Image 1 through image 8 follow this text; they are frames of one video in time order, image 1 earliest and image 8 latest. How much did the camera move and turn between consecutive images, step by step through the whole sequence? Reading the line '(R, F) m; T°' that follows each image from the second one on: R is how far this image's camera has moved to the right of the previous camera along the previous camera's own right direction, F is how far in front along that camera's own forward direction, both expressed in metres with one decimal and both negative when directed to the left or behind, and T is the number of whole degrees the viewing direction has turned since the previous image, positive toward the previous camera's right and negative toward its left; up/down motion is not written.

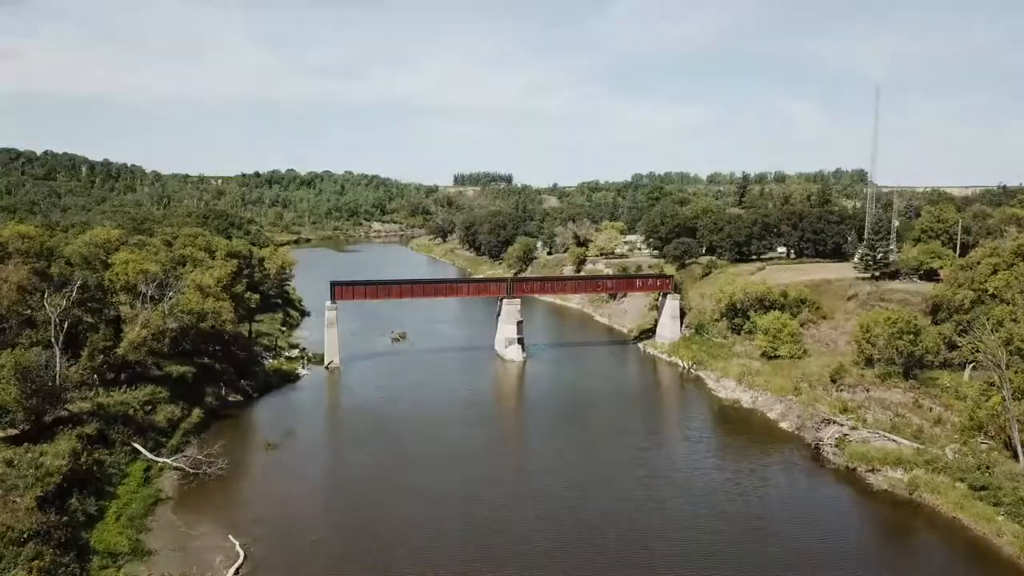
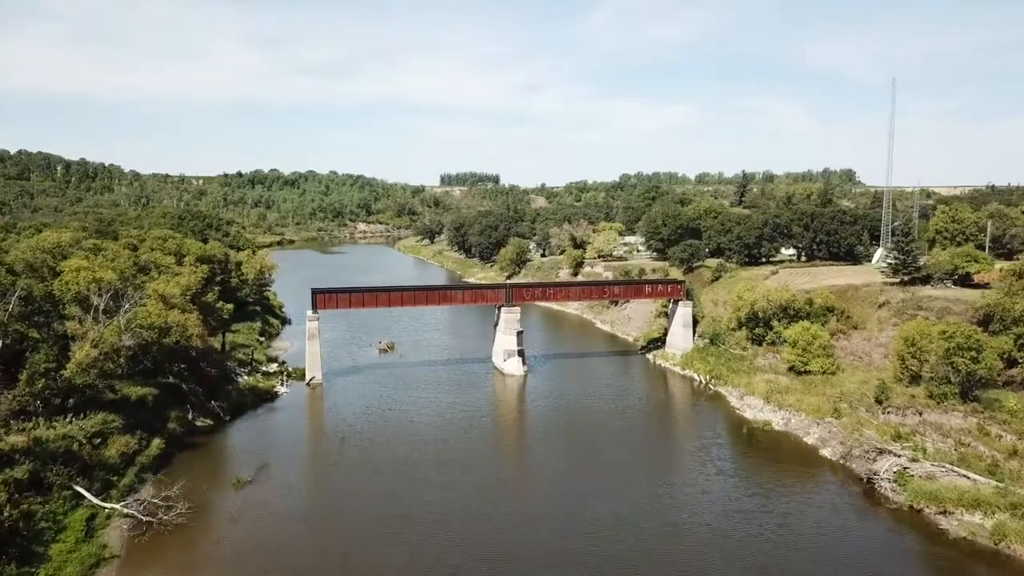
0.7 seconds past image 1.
(-0.8, +4.5) m; +1°
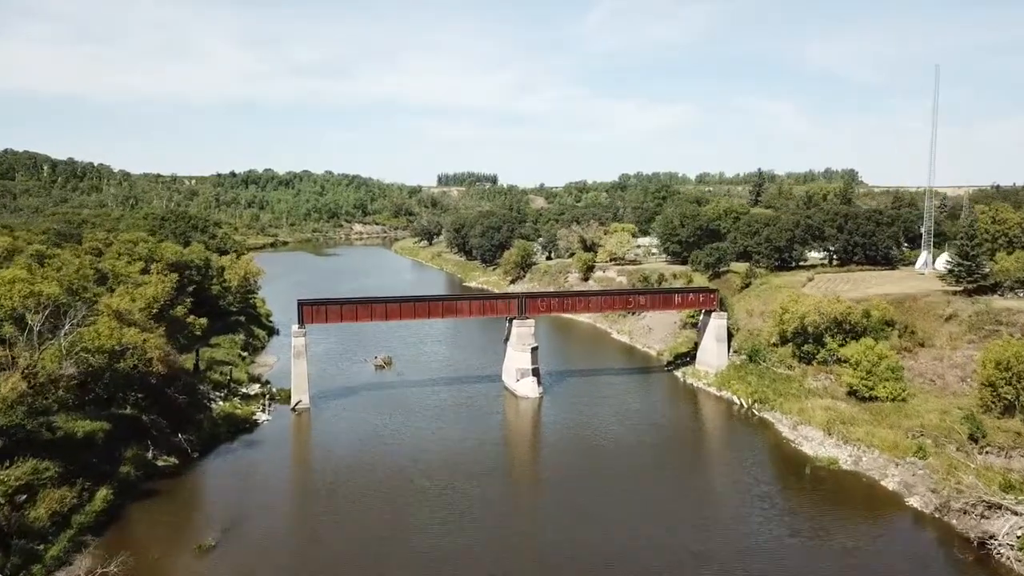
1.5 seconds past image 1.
(-0.9, +5.7) m; 0°
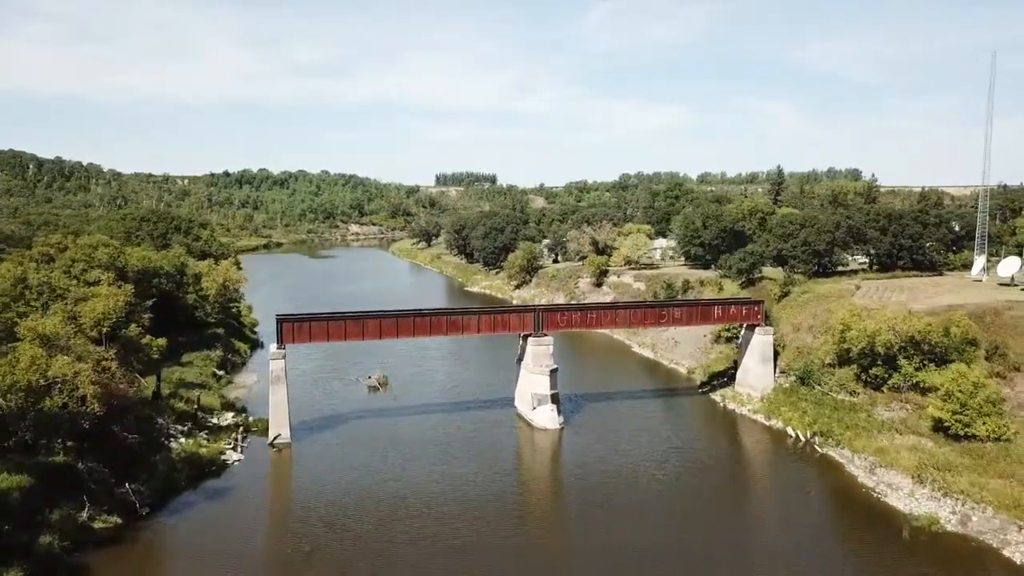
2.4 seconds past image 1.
(-0.8, +6.1) m; 0°
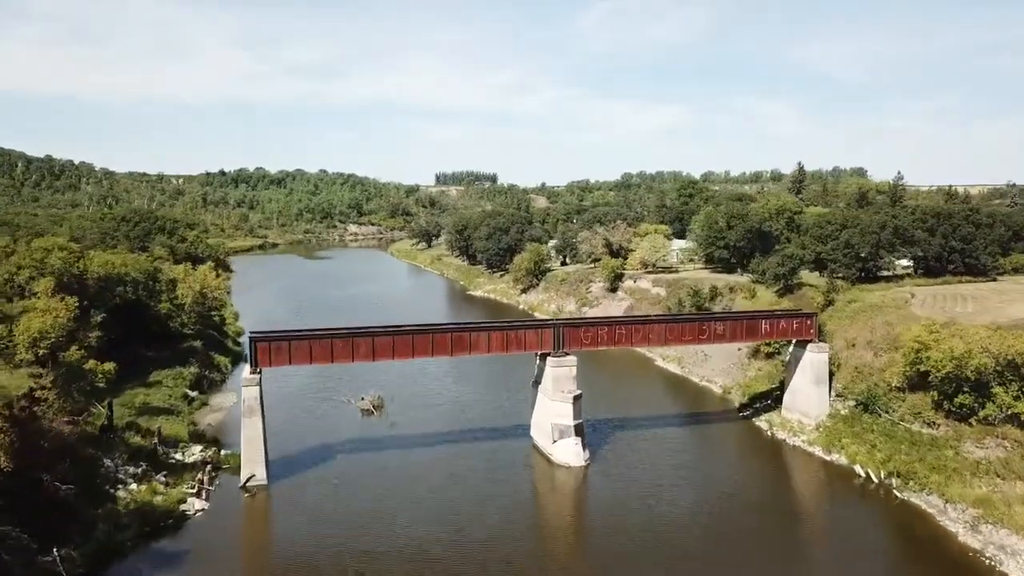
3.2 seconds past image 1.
(-0.6, +5.5) m; 0°
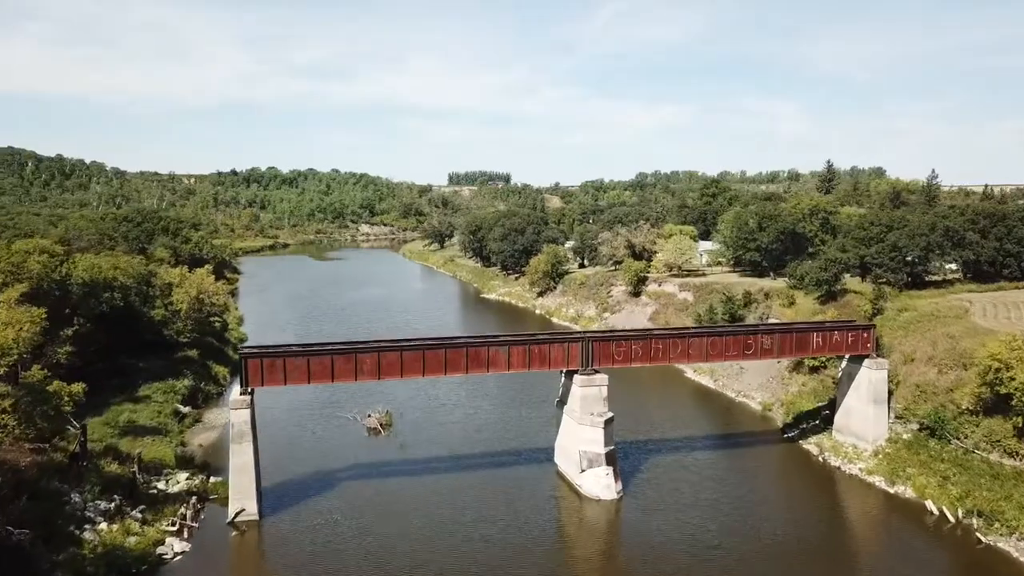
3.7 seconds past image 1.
(-0.4, +3.5) m; -1°
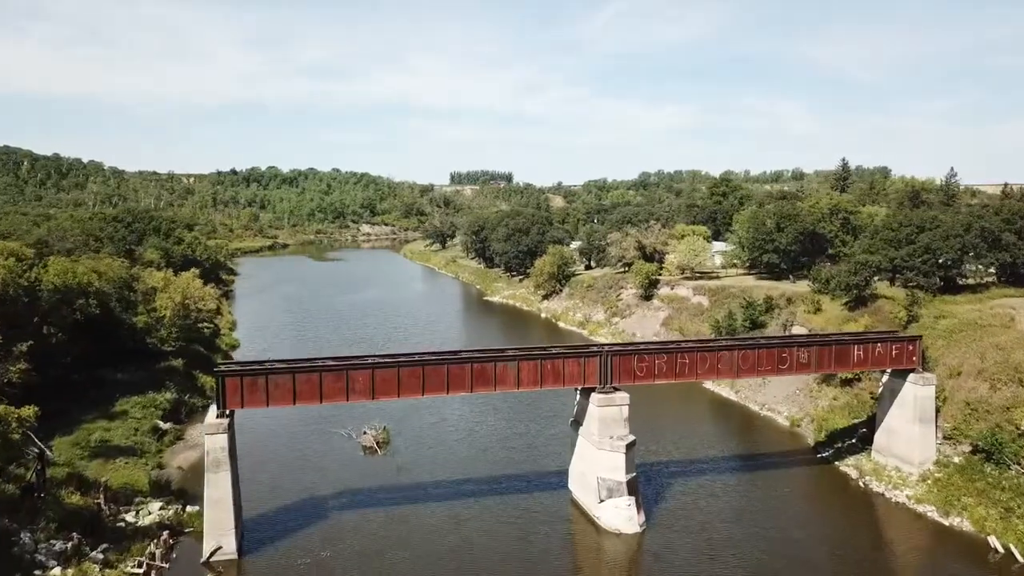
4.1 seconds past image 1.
(-0.3, +2.9) m; 0°
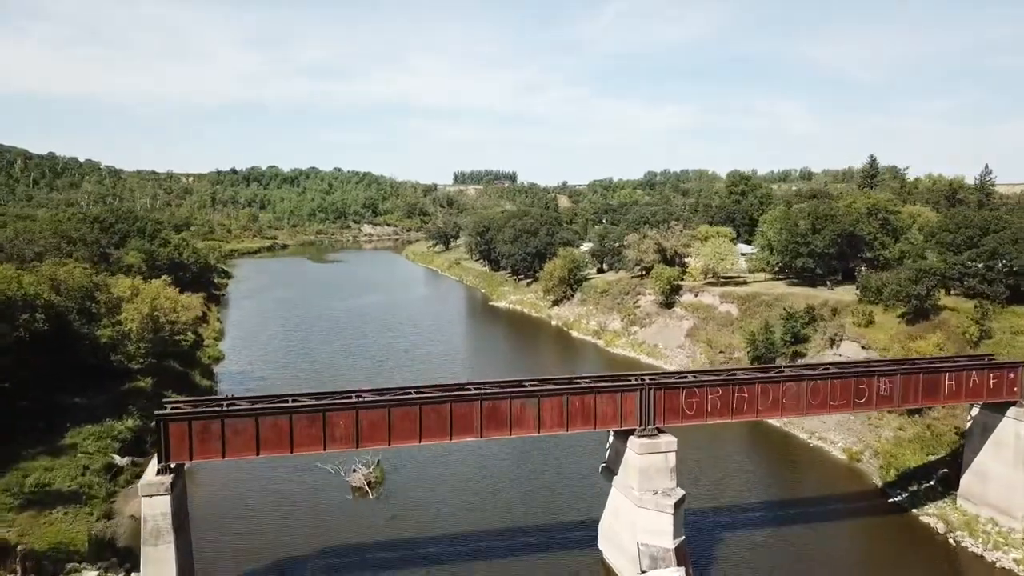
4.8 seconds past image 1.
(-0.4, +4.9) m; 0°
